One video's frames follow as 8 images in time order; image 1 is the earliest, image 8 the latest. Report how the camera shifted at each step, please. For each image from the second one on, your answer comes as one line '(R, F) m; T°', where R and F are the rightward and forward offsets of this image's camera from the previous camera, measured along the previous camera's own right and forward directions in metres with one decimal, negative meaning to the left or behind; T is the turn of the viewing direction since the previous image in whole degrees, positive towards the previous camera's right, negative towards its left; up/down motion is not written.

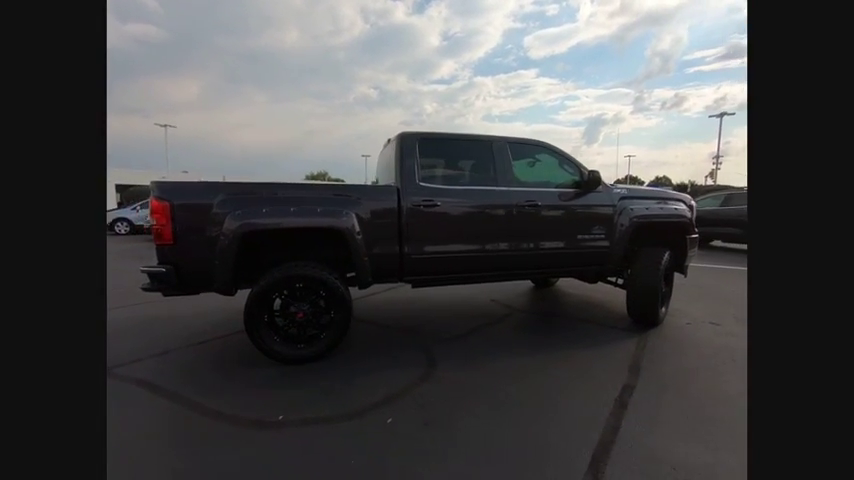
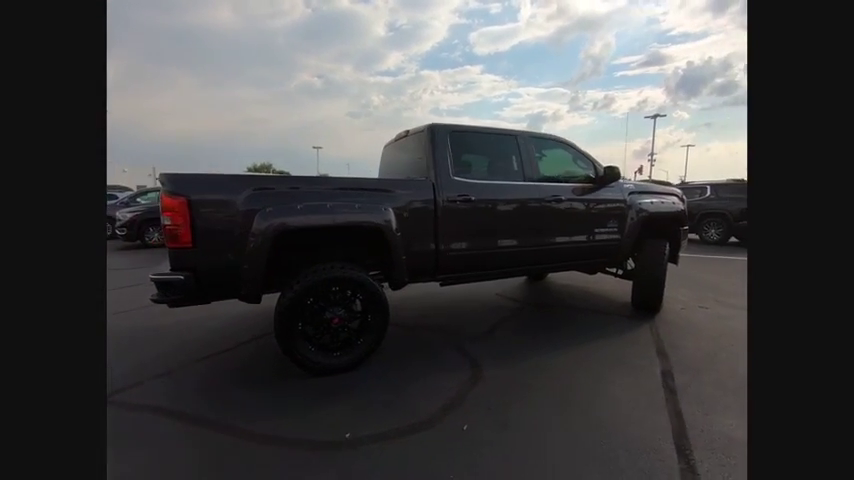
(-0.8, +0.2) m; +8°
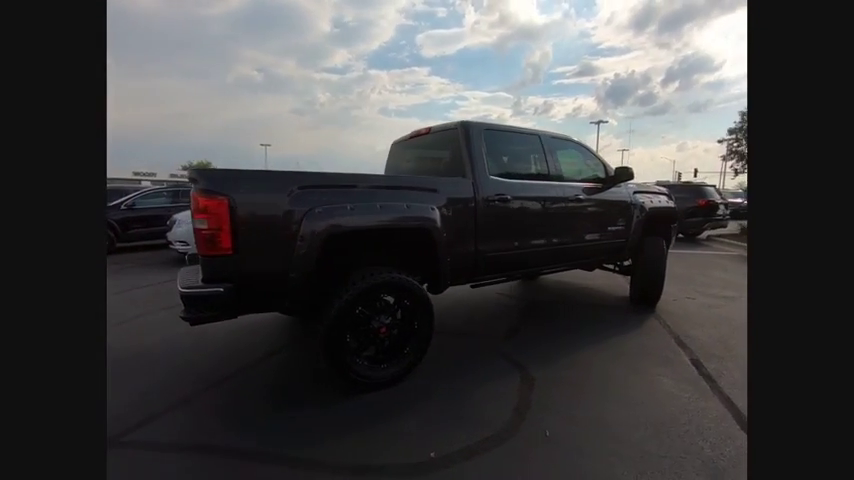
(-0.8, +0.2) m; +8°
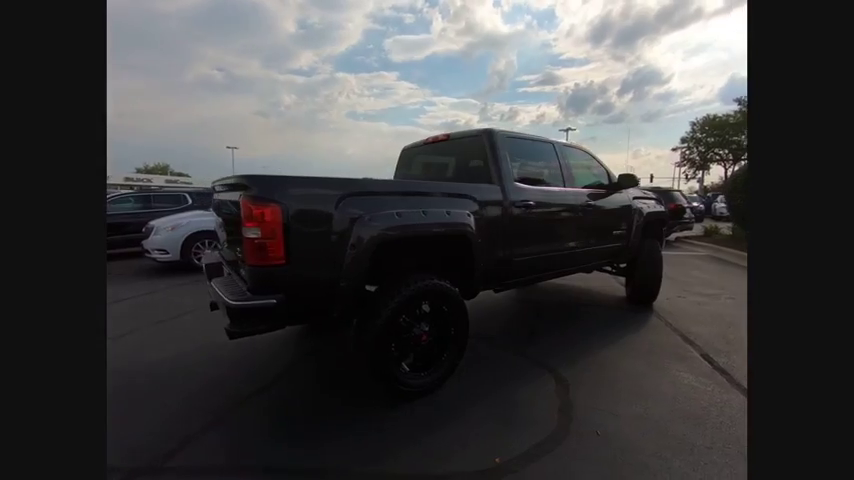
(-0.5, 0.0) m; +5°
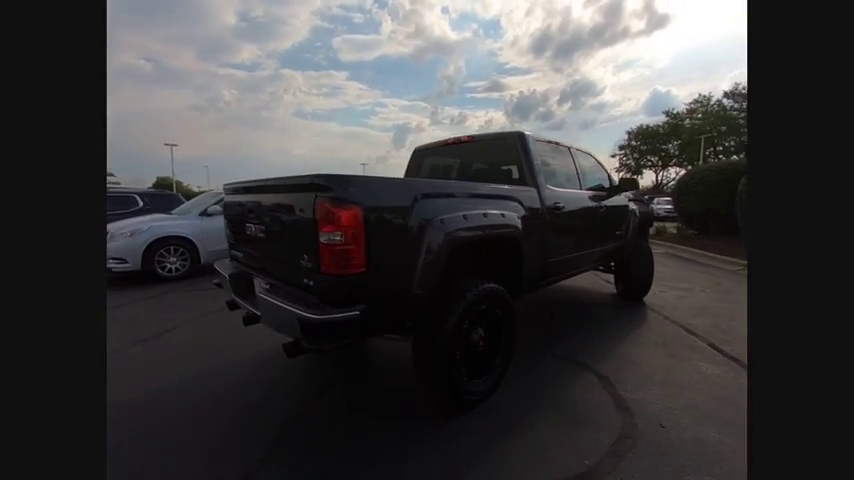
(-0.8, +0.1) m; +8°
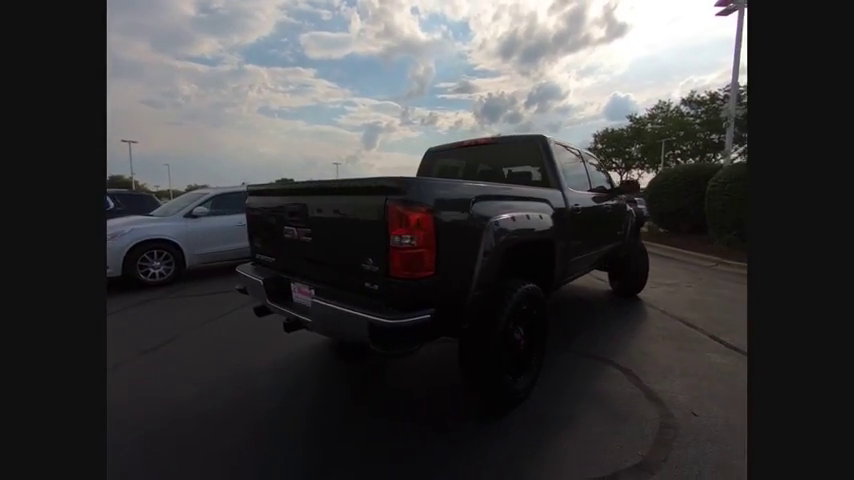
(-0.5, 0.0) m; +5°
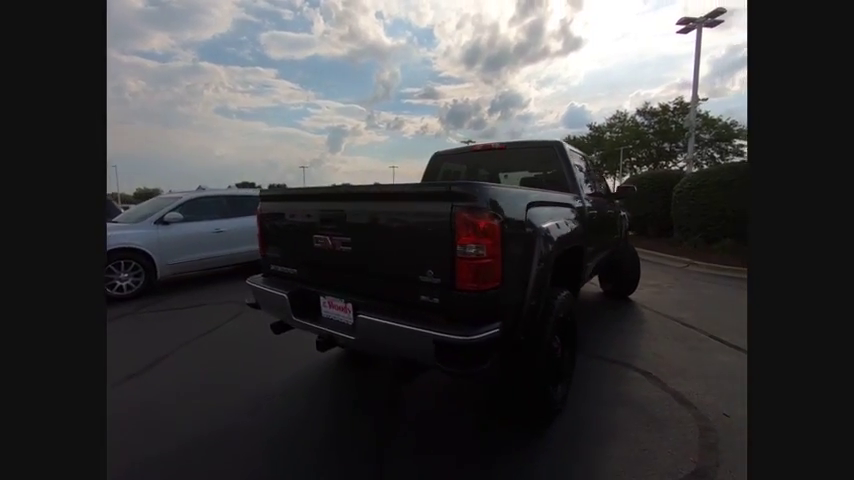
(-0.5, +0.1) m; +5°
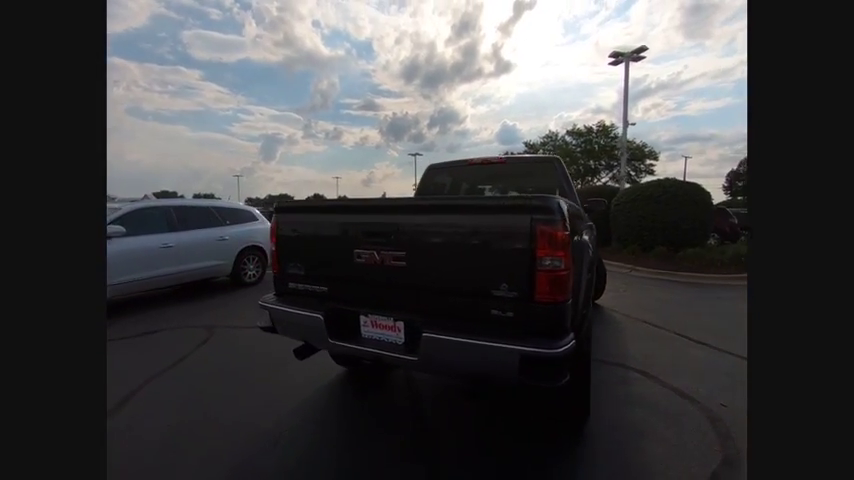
(-0.7, +0.1) m; +10°
